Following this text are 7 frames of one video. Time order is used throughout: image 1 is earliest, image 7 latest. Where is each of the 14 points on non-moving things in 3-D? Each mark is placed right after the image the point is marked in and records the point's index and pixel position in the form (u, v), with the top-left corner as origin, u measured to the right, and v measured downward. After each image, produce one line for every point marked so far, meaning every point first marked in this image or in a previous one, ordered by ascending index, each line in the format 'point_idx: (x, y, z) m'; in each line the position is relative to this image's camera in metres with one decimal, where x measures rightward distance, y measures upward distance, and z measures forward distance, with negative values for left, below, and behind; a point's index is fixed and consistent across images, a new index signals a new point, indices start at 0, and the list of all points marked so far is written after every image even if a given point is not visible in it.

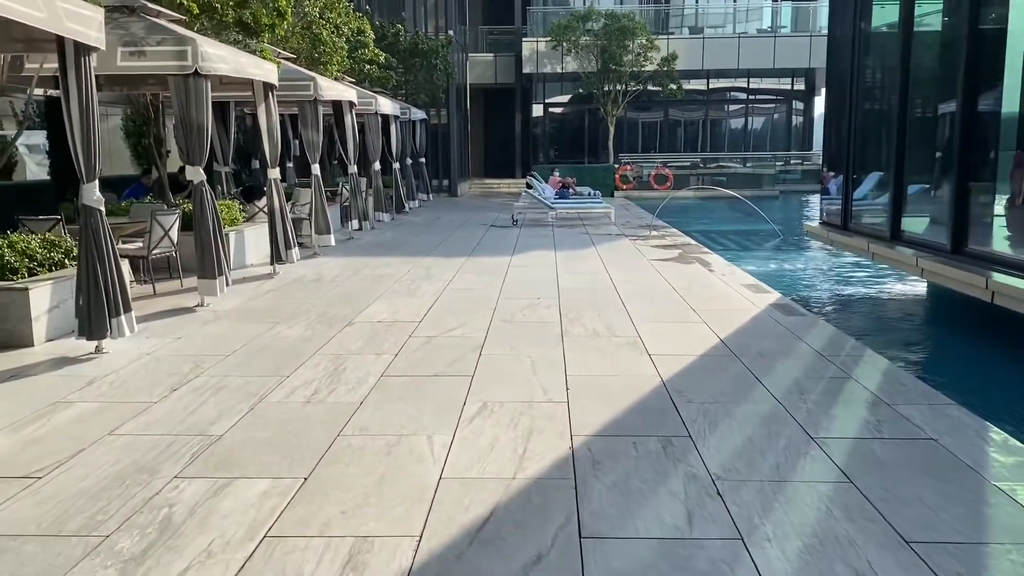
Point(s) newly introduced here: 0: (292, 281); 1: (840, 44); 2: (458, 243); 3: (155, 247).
0: (-2.5, +0.1, +9.9) m
1: (+3.9, +2.9, +10.2) m
2: (-0.8, +0.7, +13.7) m
3: (-3.7, +0.4, +9.0) m
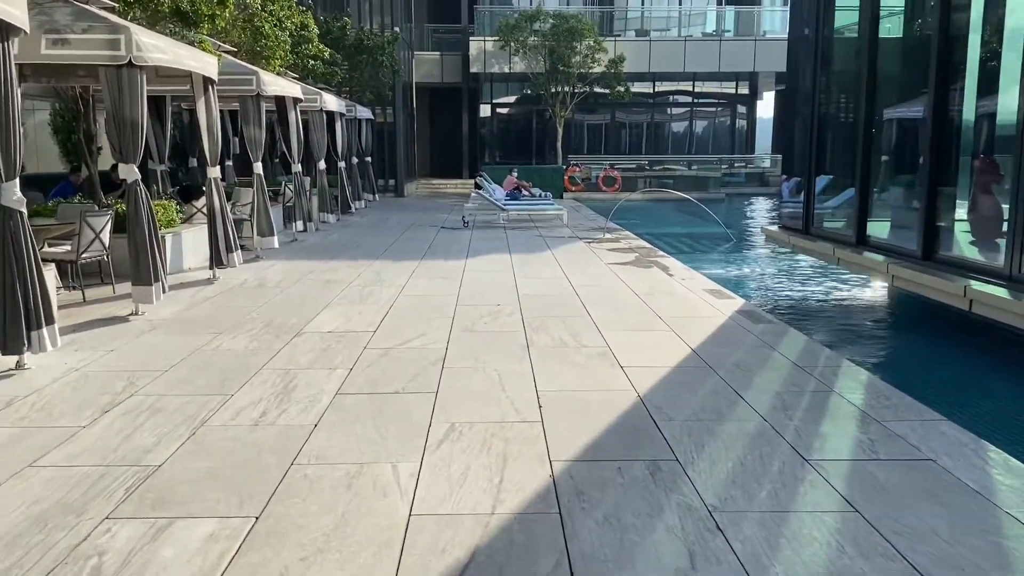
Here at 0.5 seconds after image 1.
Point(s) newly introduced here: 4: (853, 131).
0: (-3.0, 0.0, +9.3) m
1: (+3.4, +2.8, +10.1) m
2: (-1.6, +0.7, +13.3) m
3: (-4.2, +0.4, +8.4) m
4: (+3.5, +1.6, +8.8) m
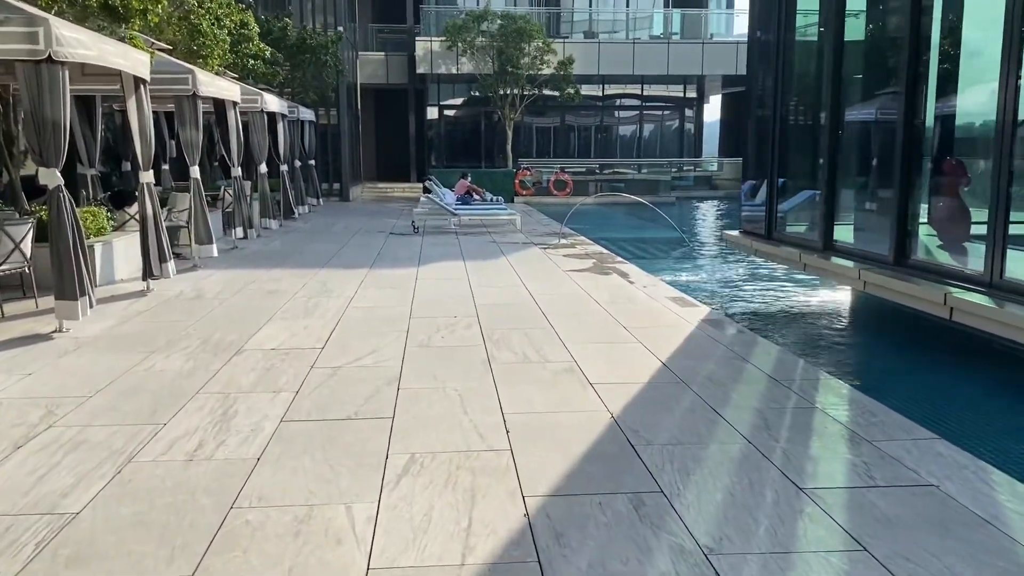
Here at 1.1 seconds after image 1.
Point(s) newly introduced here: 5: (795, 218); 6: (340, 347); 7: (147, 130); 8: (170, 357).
0: (-3.5, -0.1, +8.7) m
1: (+2.8, +2.7, +9.9) m
2: (-2.3, +0.5, +12.8) m
3: (-4.6, +0.2, +7.7) m
4: (+3.1, +1.5, +8.6) m
5: (+3.1, +0.7, +9.2) m
6: (-1.3, -0.4, +6.5) m
7: (-3.9, +1.7, +9.2) m
8: (-2.5, -0.5, +6.2) m
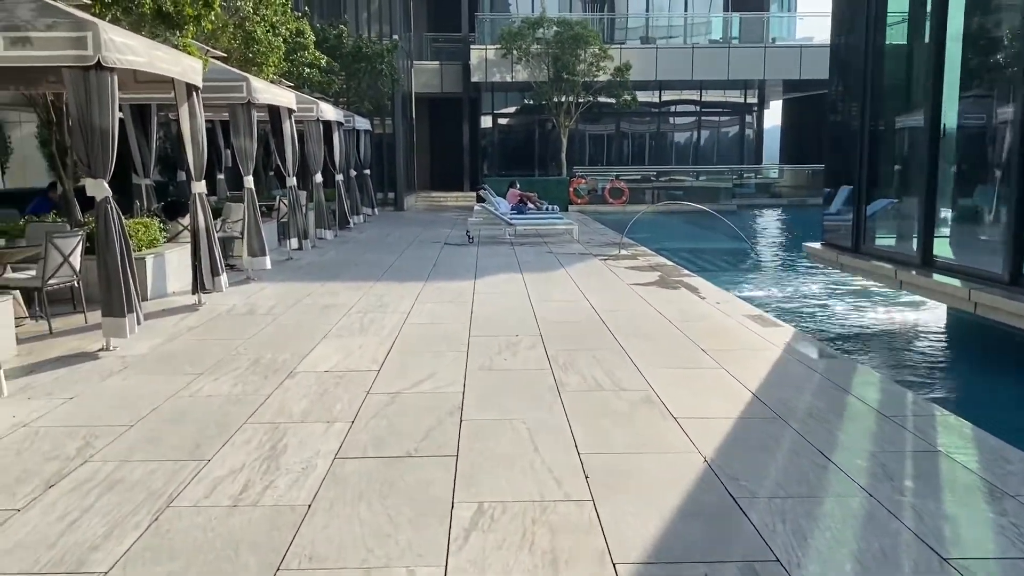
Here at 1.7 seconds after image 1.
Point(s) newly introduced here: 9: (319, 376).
0: (-2.8, -0.3, +8.4) m
1: (+3.5, +2.6, +9.2) m
2: (-1.4, +0.4, +12.4) m
3: (-4.0, +0.1, +7.4) m
4: (+3.7, +1.4, +7.9) m
5: (+3.7, +0.6, +8.5) m
6: (-0.8, -0.6, +6.0) m
7: (-3.2, +1.5, +8.9) m
8: (-2.0, -0.6, +5.8) m
9: (-1.3, -0.6, +5.9) m
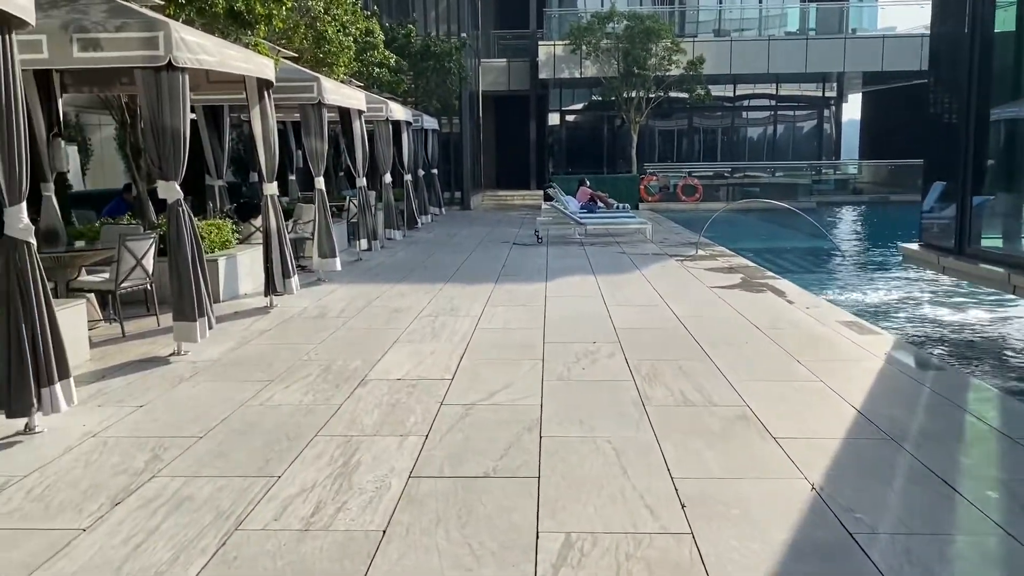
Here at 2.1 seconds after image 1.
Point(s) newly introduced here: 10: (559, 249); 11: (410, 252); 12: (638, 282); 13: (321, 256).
0: (-2.1, -0.3, +8.3) m
1: (+4.3, +2.5, +8.6) m
2: (-0.4, +0.3, +12.1) m
3: (-3.3, +0.1, +7.4) m
4: (+4.3, +1.3, +7.3) m
5: (+4.4, +0.5, +7.9) m
6: (-0.3, -0.6, +5.7) m
7: (-2.5, +1.5, +8.8) m
8: (-1.5, -0.7, +5.6) m
9: (-0.8, -0.6, +5.7) m
10: (+0.8, +0.6, +14.1) m
11: (-1.7, +0.6, +14.1) m
12: (+1.5, +0.1, +10.4) m
13: (-2.4, +0.4, +10.7) m
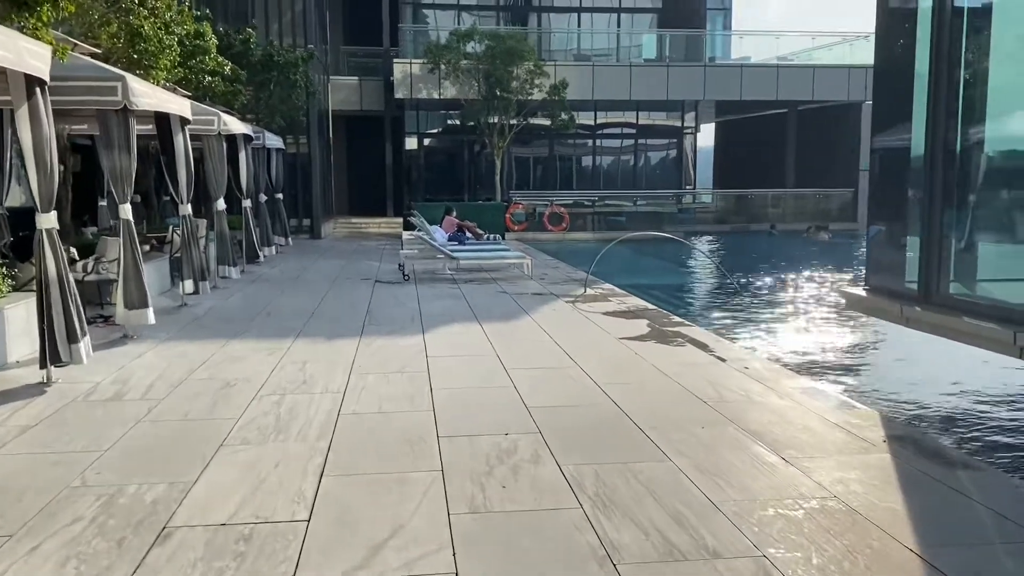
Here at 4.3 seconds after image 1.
0: (-3.0, -0.8, +5.9) m
1: (+3.2, +2.1, +7.5) m
2: (-2.0, -0.3, +10.1) m
3: (-4.1, -0.4, +4.9) m
4: (+3.5, +0.9, +6.2) m
5: (+3.5, +0.1, +6.8) m
6: (-0.8, -1.0, +3.8) m
7: (-3.5, +1.0, +6.4) m
8: (-1.9, -1.1, +3.5) m
9: (-1.3, -1.0, +3.6) m
10: (-1.2, 0.0, +12.2) m
11: (-3.6, -0.1, +11.8) m
12: (+0.2, -0.5, +8.7) m
13: (-3.7, -0.2, +8.3) m
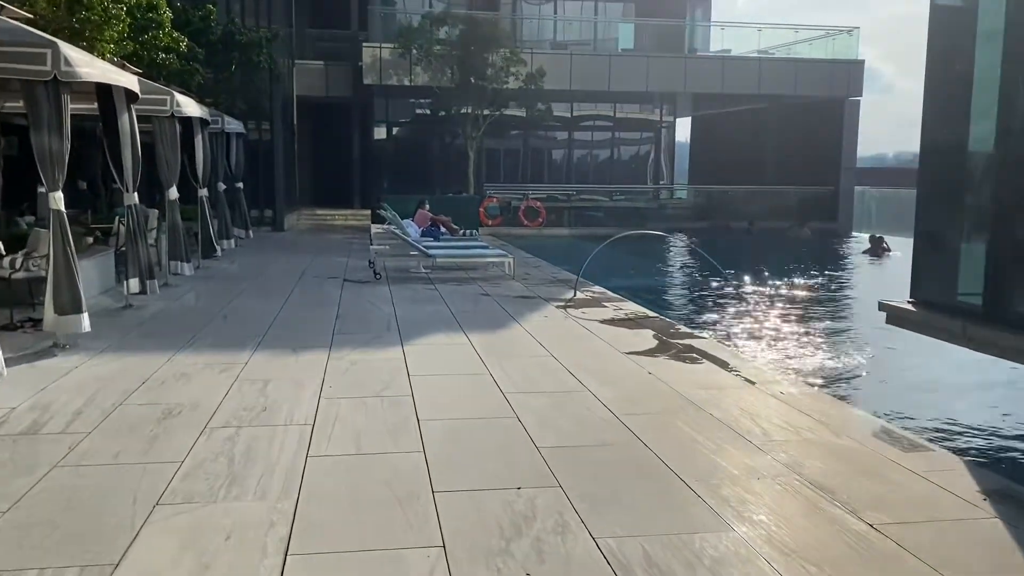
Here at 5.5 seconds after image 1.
0: (-3.0, -0.8, +4.8) m
1: (+3.2, +2.0, +6.6) m
2: (-2.2, -0.3, +9.0) m
3: (-4.0, -0.5, +3.7) m
4: (+3.5, +0.8, +5.3) m
5: (+3.5, 0.0, +5.9) m
6: (-0.6, -1.1, +2.7) m
7: (-3.5, +1.0, +5.3) m
8: (-1.8, -1.1, +2.4) m
9: (-1.1, -1.1, +2.6) m
10: (-1.4, 0.0, +11.2) m
11: (-3.8, -0.1, +10.7) m
12: (+0.1, -0.5, +7.7) m
13: (-3.8, -0.2, +7.1) m
